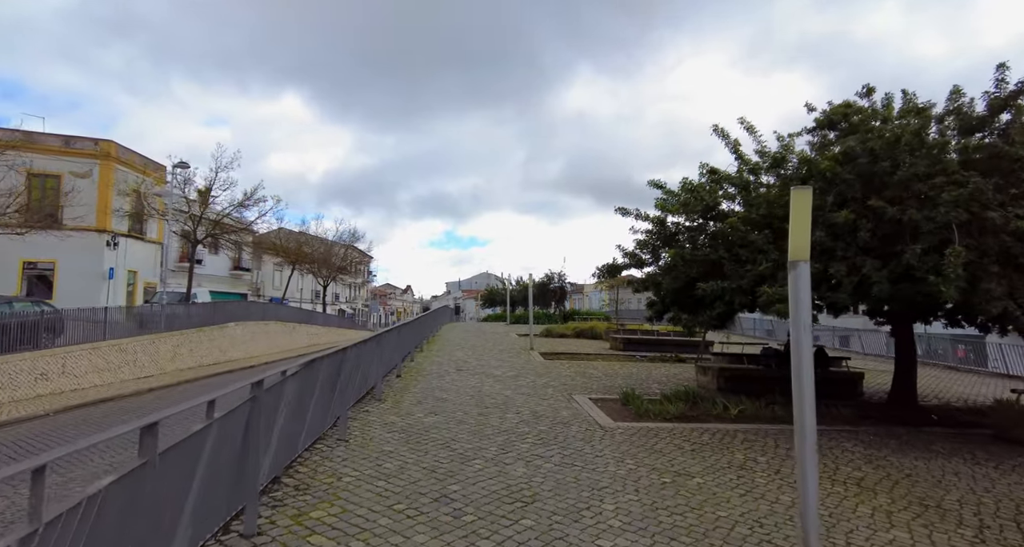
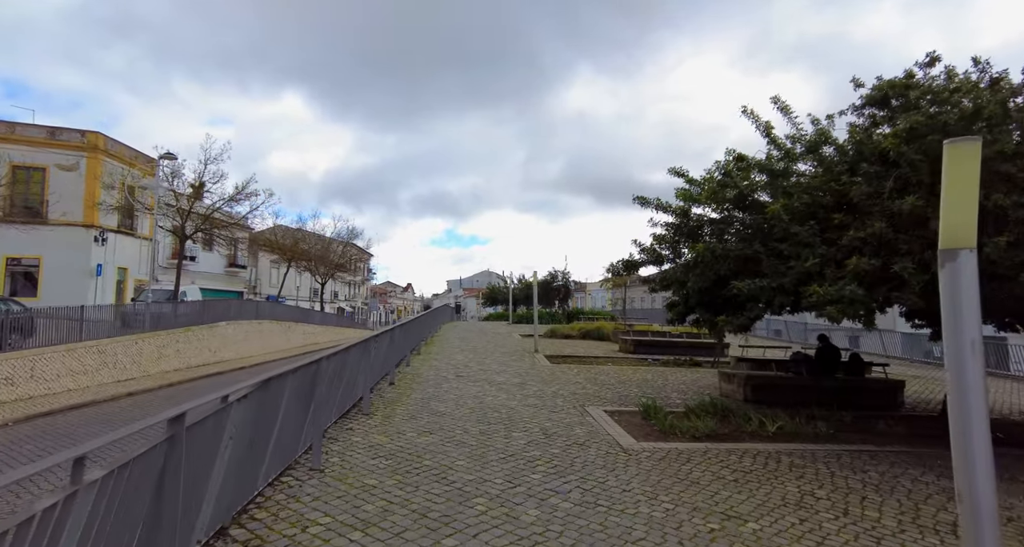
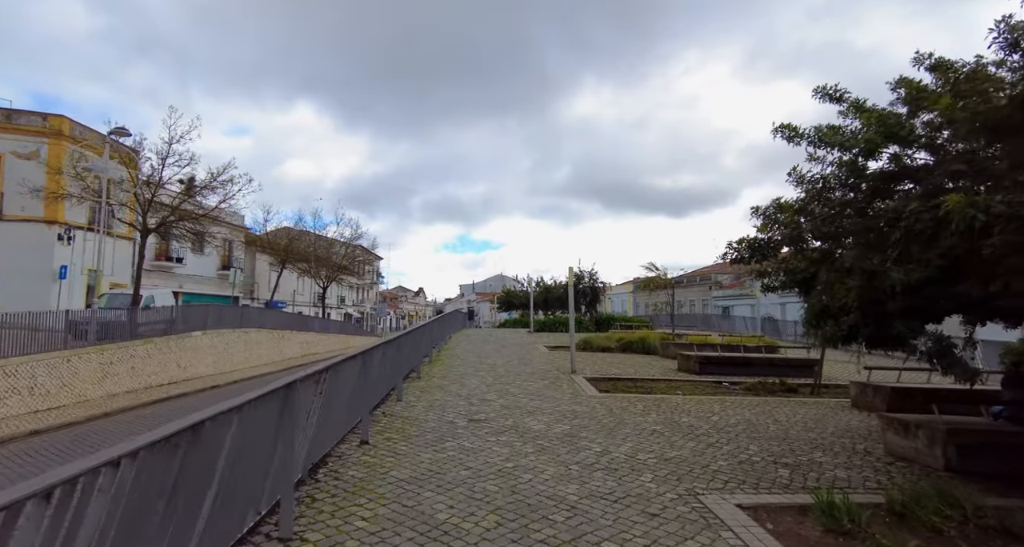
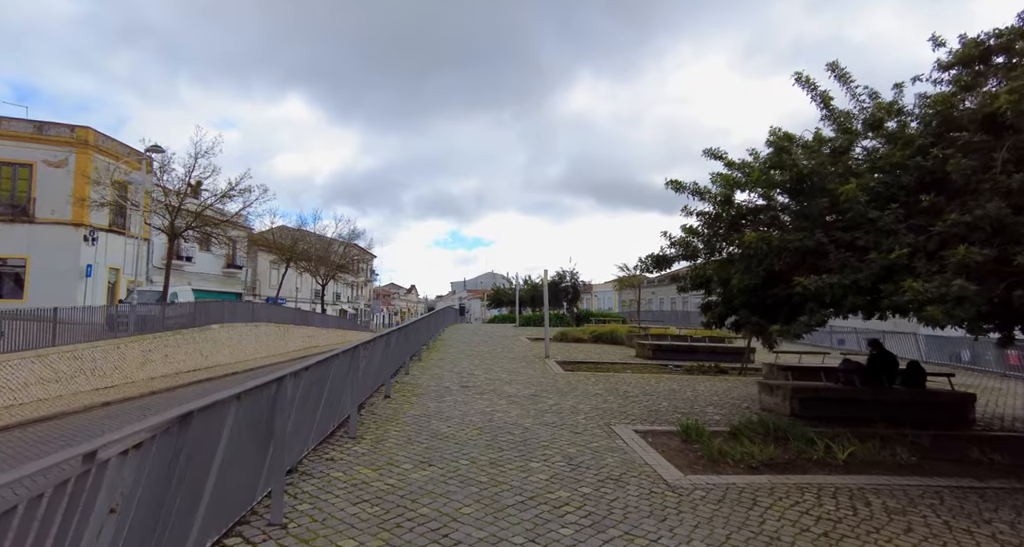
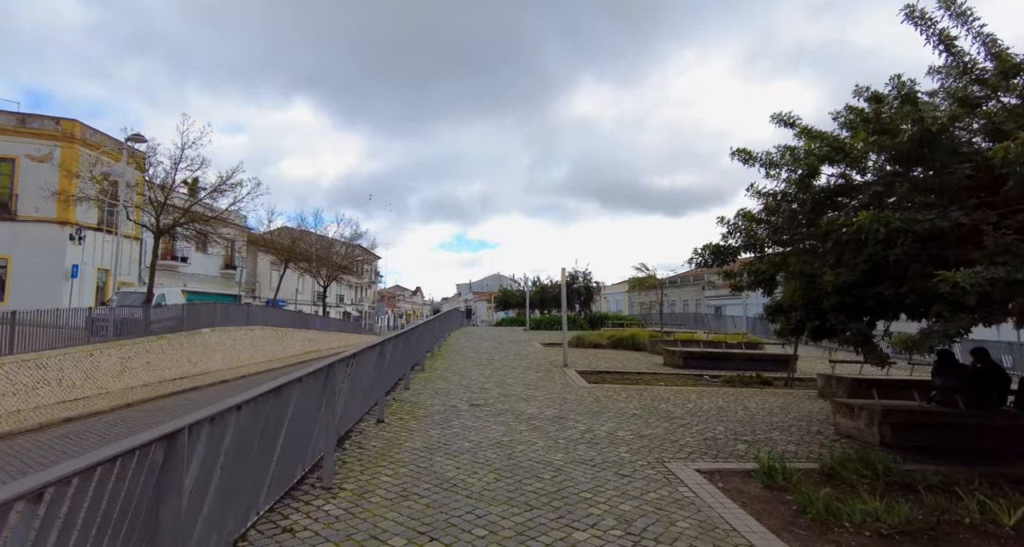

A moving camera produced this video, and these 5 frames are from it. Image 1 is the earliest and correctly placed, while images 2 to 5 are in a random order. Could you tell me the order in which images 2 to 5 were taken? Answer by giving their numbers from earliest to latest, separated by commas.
2, 4, 5, 3
